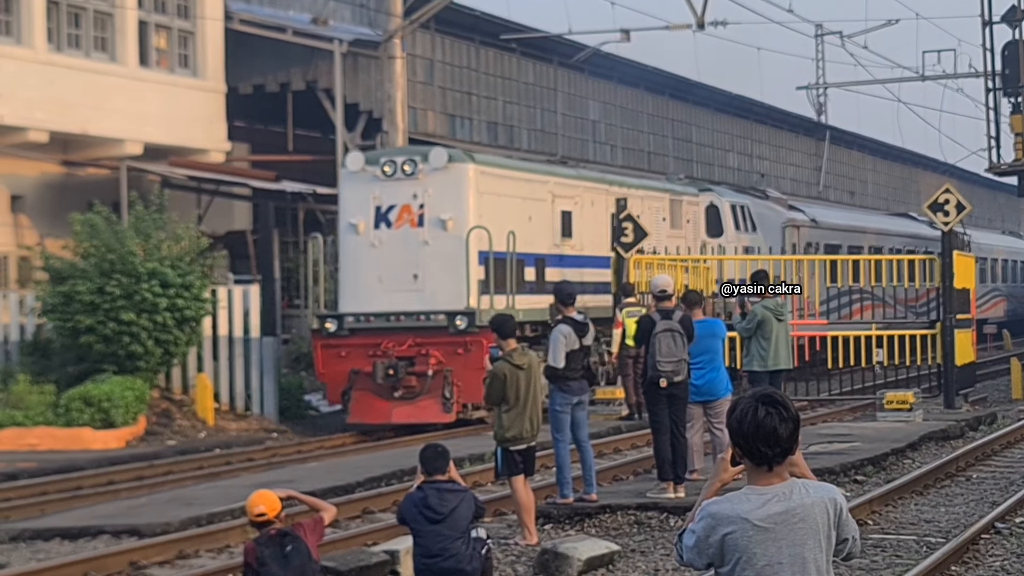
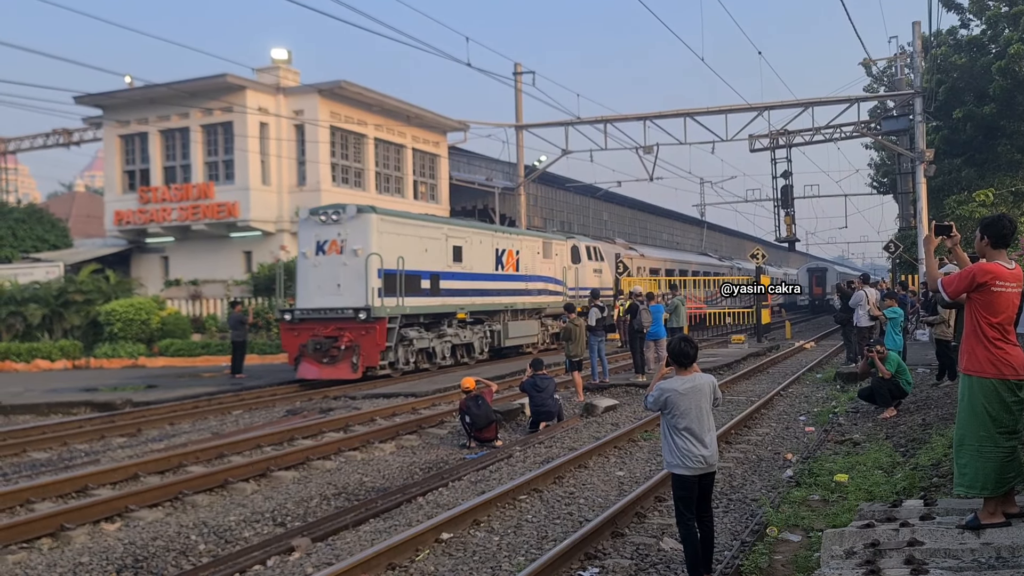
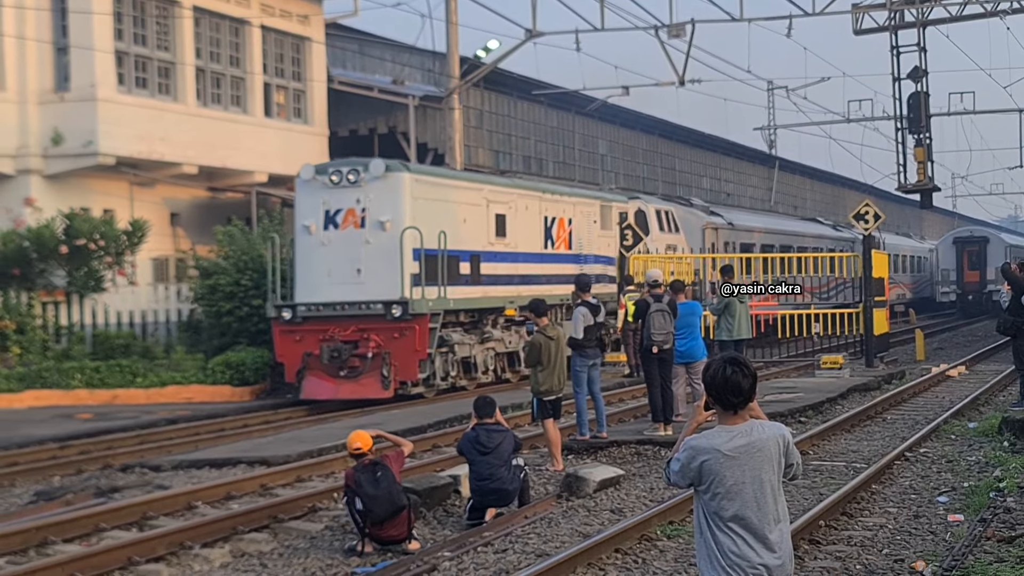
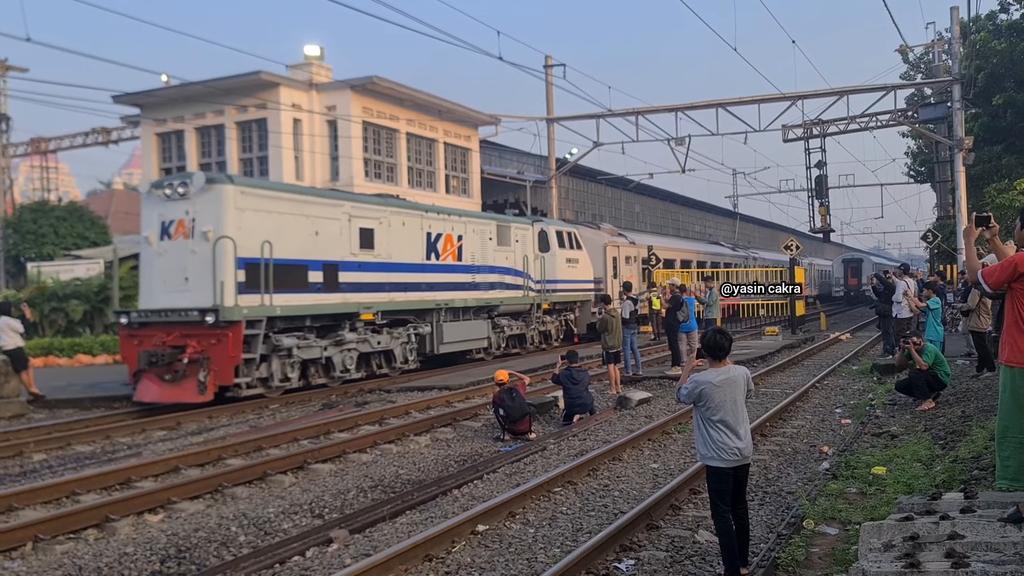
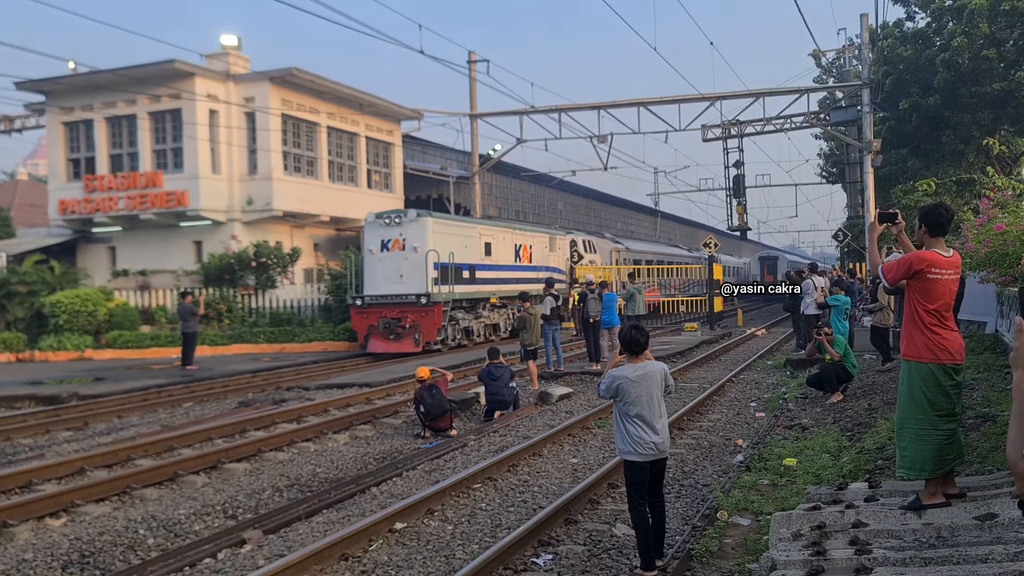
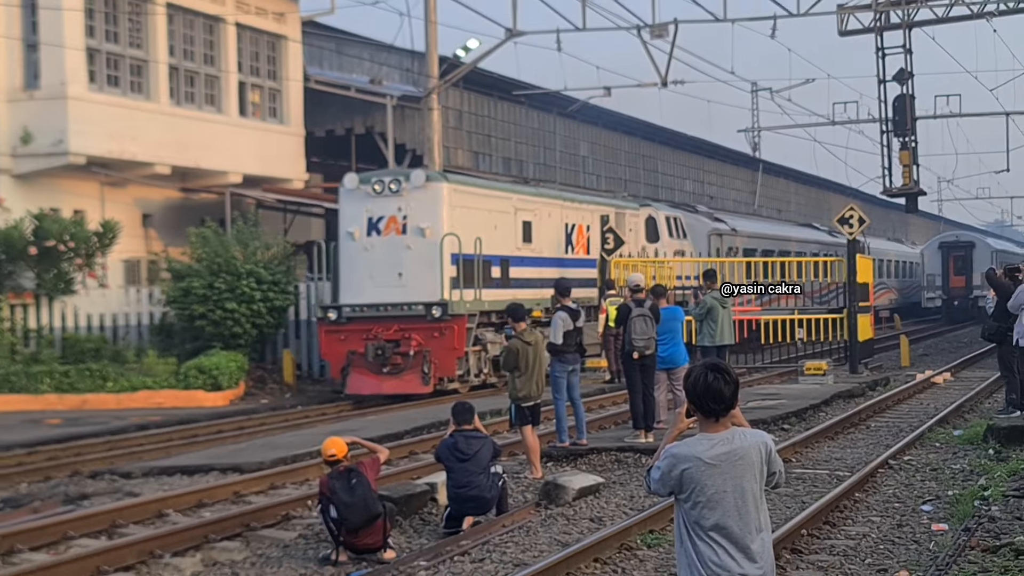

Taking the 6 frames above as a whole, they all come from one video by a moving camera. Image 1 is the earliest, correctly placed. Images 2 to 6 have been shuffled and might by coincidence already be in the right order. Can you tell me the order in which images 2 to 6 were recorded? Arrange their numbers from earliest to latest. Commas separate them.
6, 3, 5, 2, 4
